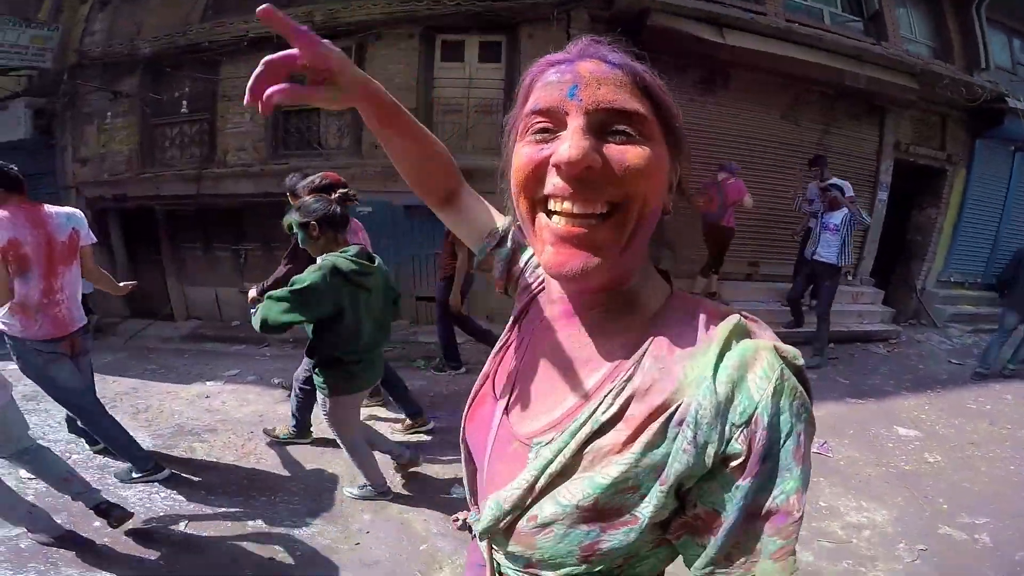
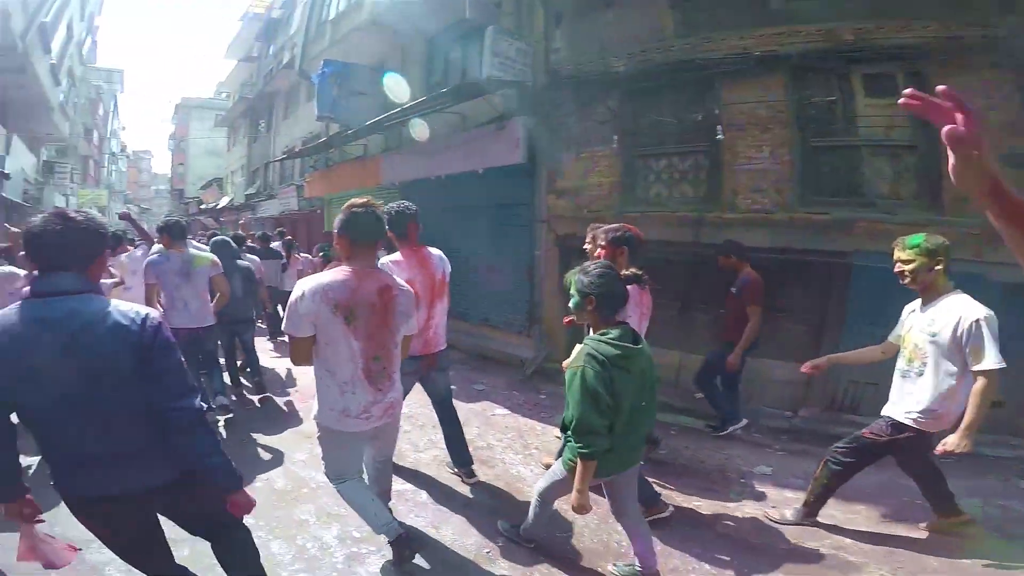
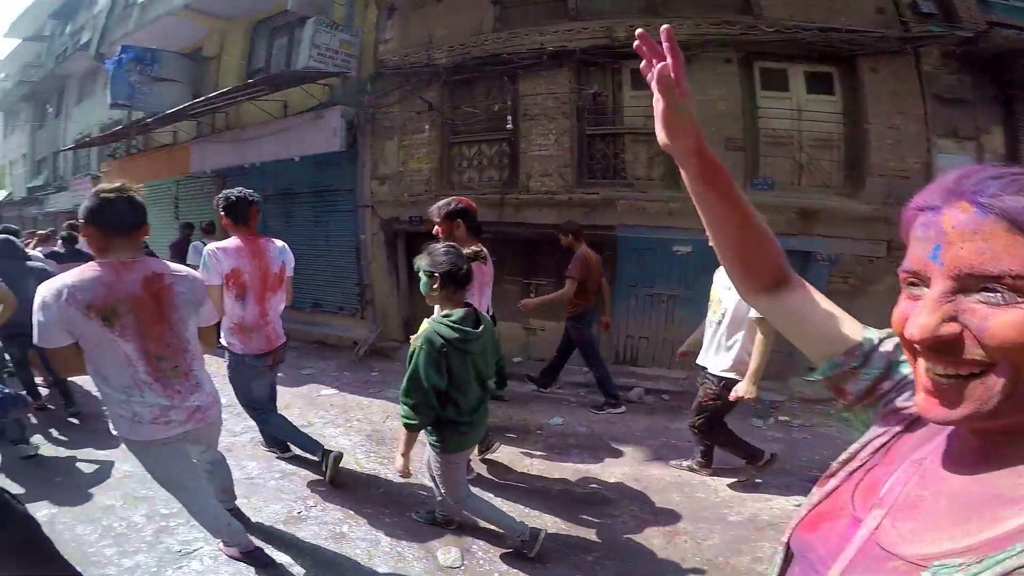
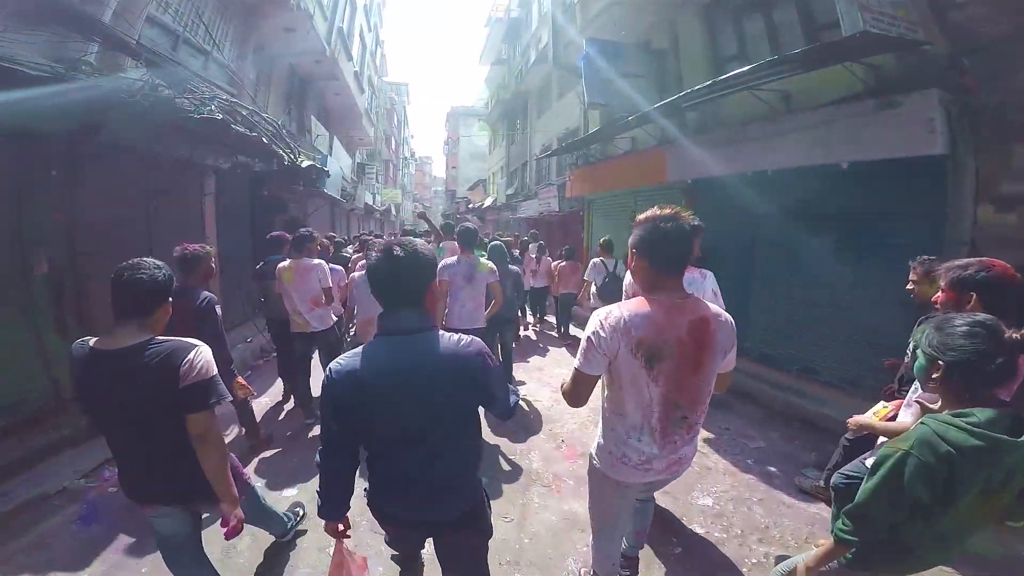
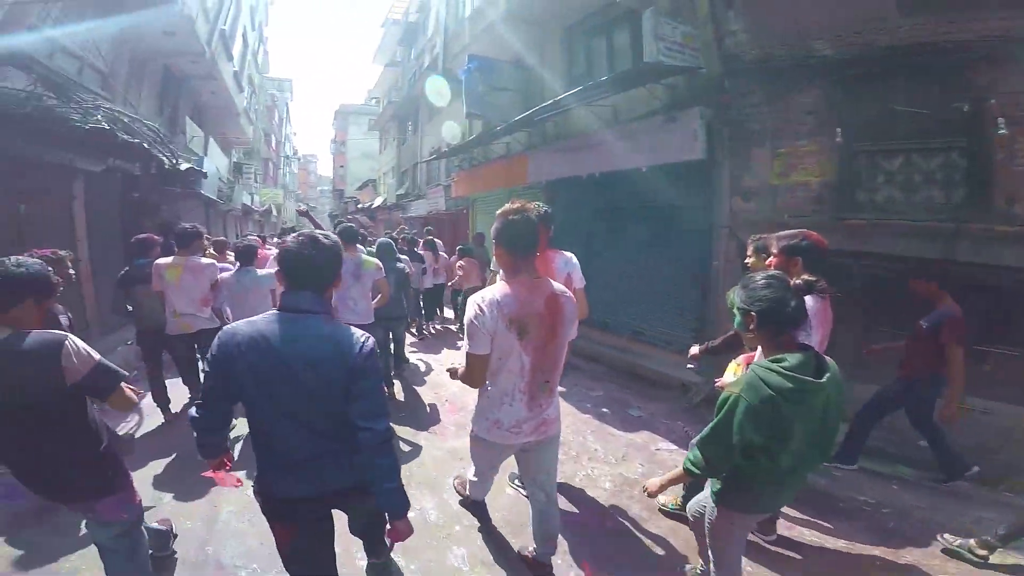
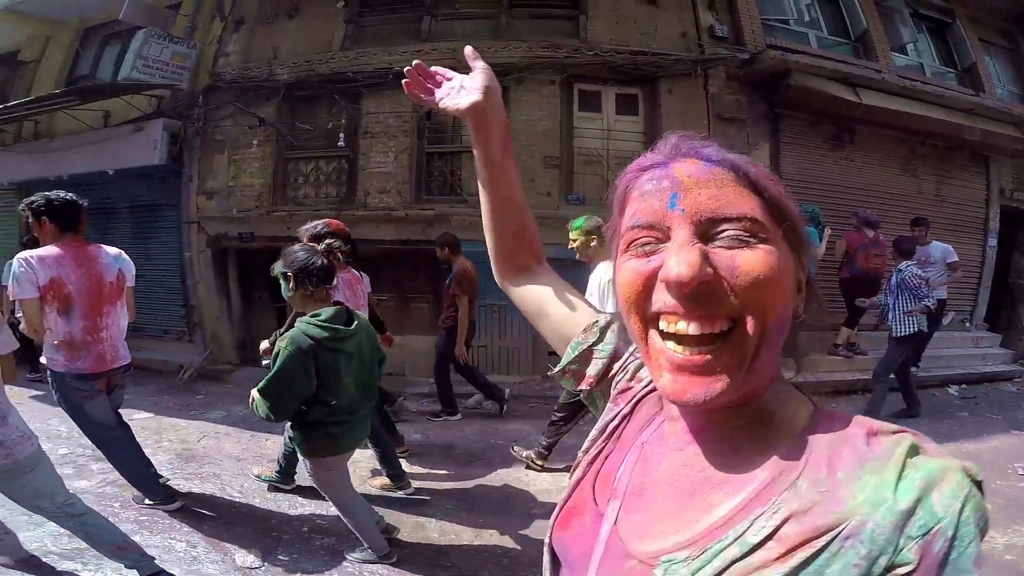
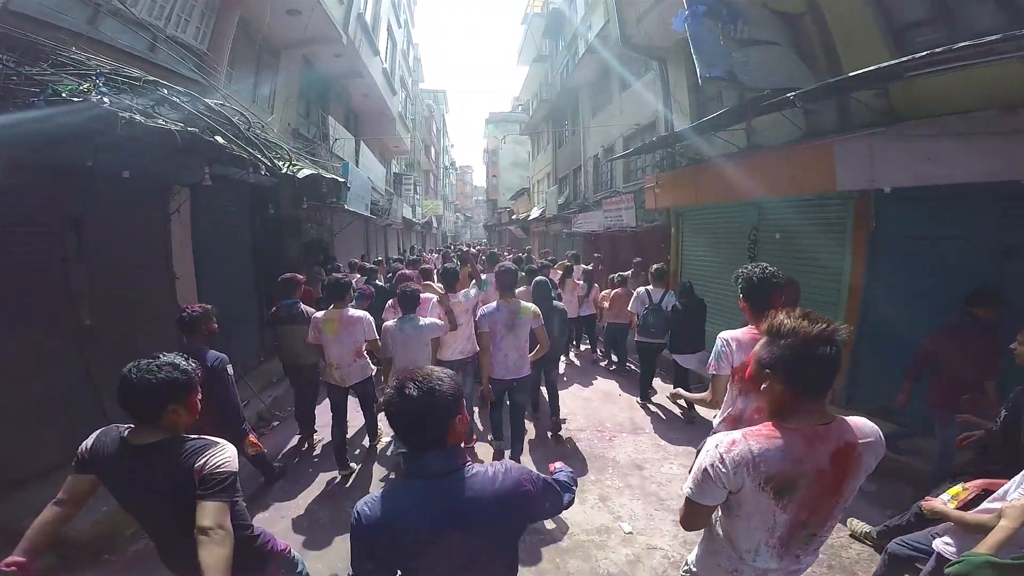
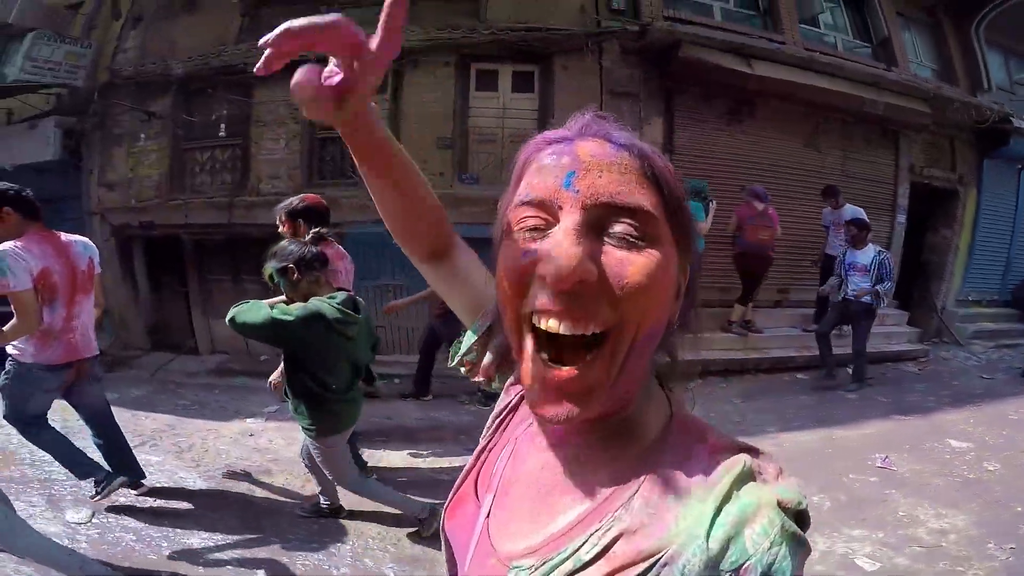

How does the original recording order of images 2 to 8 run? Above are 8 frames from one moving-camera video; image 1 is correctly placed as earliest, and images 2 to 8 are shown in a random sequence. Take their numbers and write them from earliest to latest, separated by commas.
8, 6, 3, 2, 5, 4, 7
